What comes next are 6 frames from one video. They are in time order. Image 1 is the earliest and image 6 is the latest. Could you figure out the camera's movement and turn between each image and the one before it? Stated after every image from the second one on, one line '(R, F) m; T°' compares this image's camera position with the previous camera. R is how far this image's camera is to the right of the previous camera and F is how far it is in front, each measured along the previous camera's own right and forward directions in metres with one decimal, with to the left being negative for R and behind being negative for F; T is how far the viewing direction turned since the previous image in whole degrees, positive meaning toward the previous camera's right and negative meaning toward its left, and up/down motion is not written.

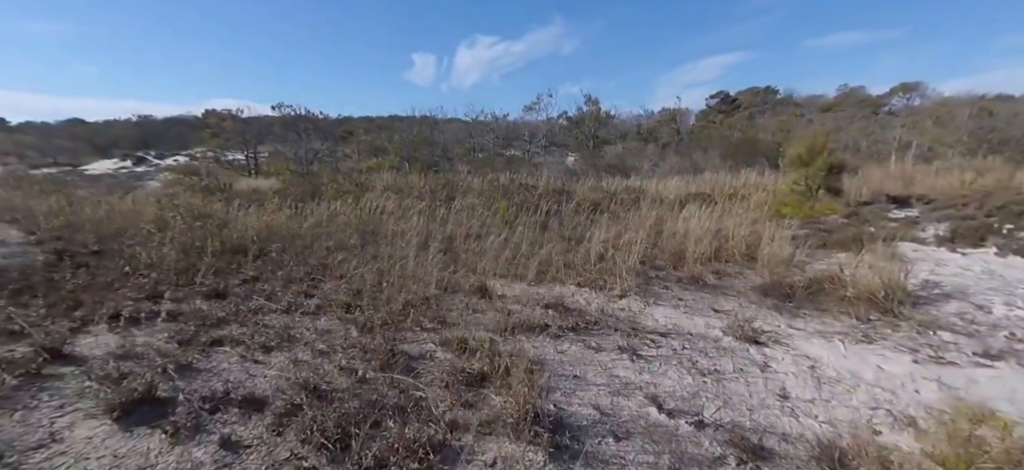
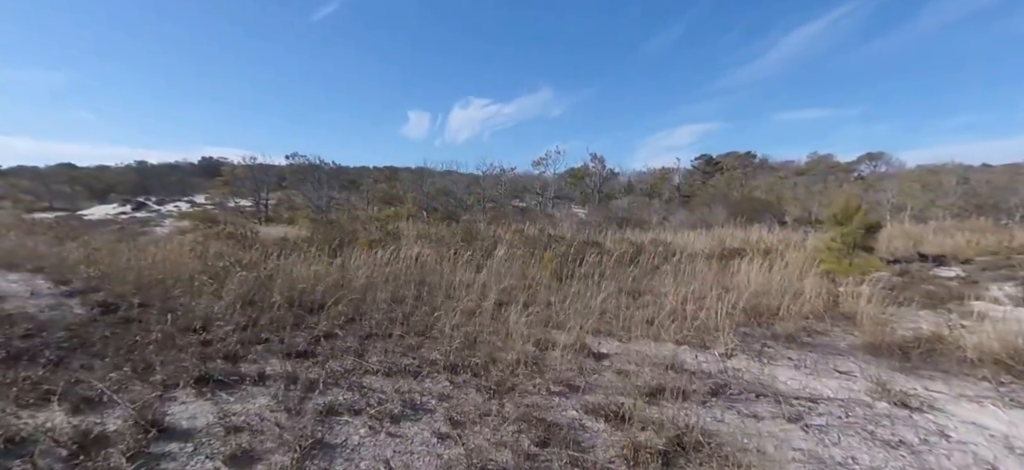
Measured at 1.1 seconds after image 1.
(-0.8, +0.1) m; +2°
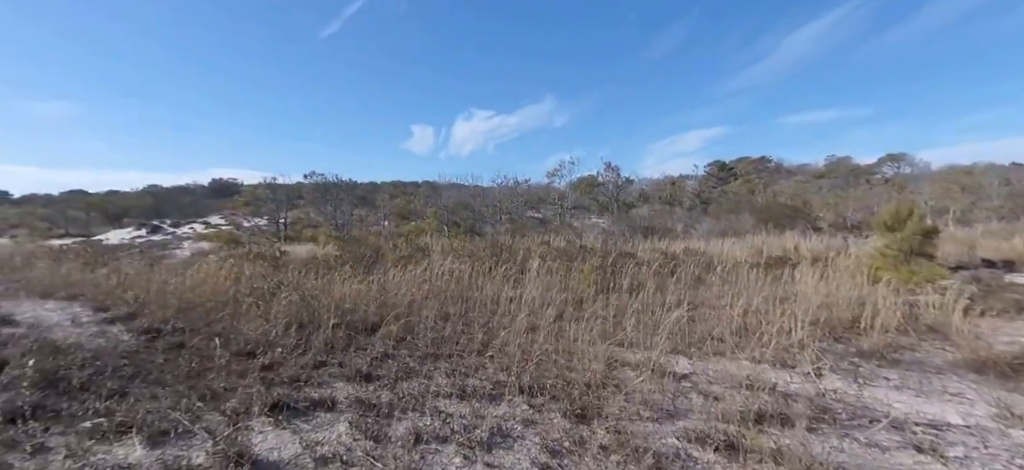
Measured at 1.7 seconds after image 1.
(-0.4, +0.1) m; -2°
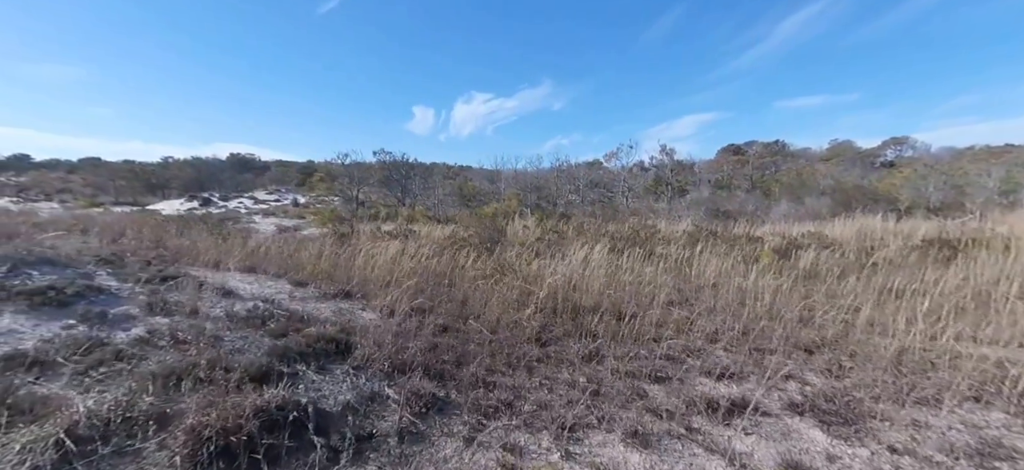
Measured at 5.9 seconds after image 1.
(-2.4, +0.3) m; -1°
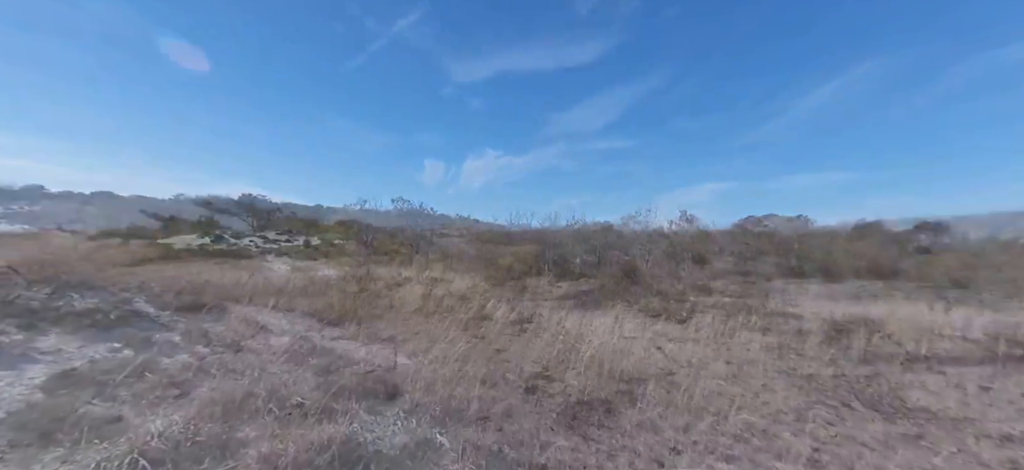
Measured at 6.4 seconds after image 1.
(-0.3, 0.0) m; -3°
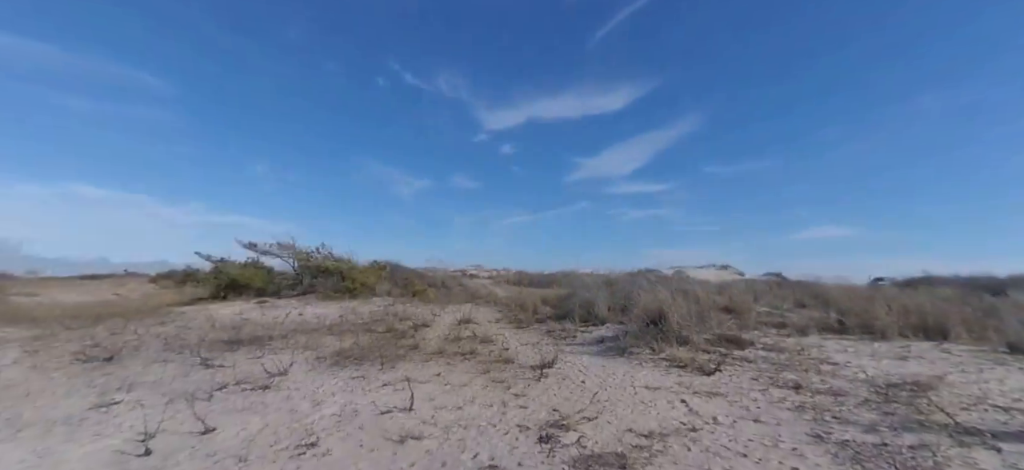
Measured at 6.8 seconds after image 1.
(+0.1, -0.1) m; -4°
